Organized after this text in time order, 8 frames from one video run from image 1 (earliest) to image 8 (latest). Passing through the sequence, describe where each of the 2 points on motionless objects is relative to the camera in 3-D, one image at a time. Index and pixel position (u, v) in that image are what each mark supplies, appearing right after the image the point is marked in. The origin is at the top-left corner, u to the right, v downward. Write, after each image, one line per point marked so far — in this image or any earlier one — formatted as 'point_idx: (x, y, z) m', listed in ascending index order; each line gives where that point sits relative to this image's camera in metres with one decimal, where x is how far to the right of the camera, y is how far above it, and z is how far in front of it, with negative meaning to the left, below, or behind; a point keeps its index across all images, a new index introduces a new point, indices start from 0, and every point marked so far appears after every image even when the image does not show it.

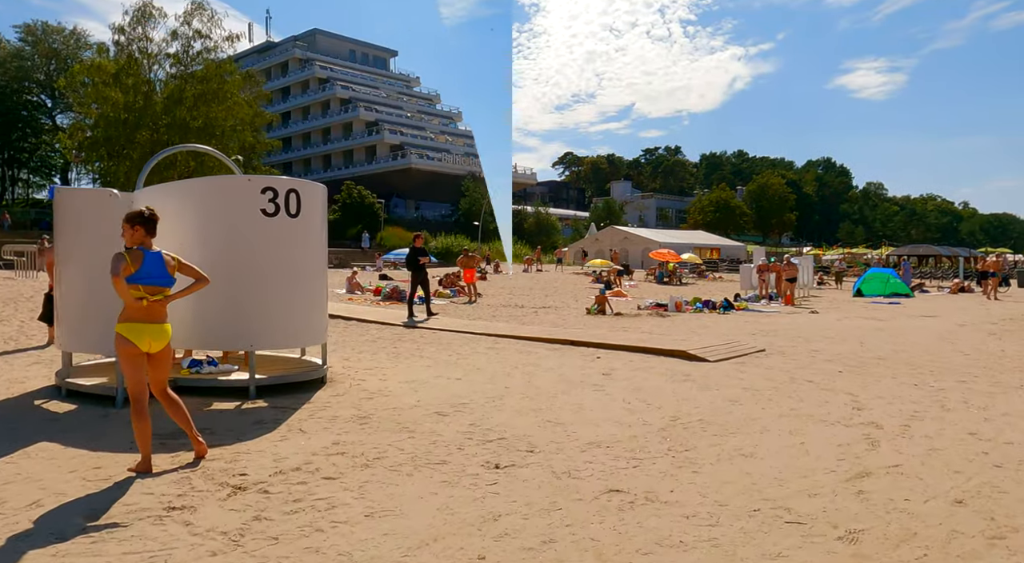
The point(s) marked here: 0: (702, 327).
0: (+3.8, -0.9, +14.6) m
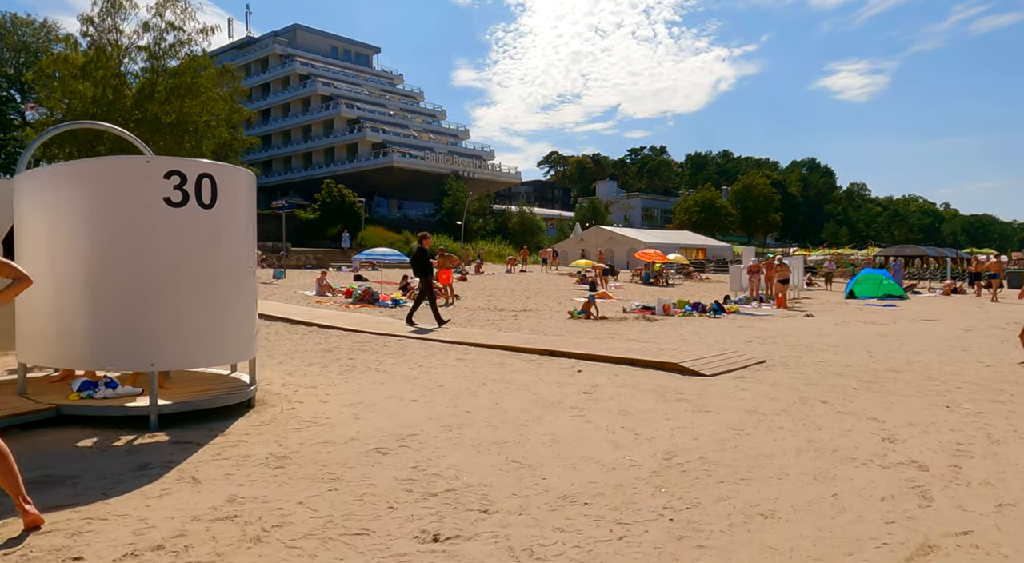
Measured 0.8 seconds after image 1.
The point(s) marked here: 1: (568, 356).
0: (+3.3, -0.9, +13.5) m
1: (+0.7, -1.0, +9.5) m
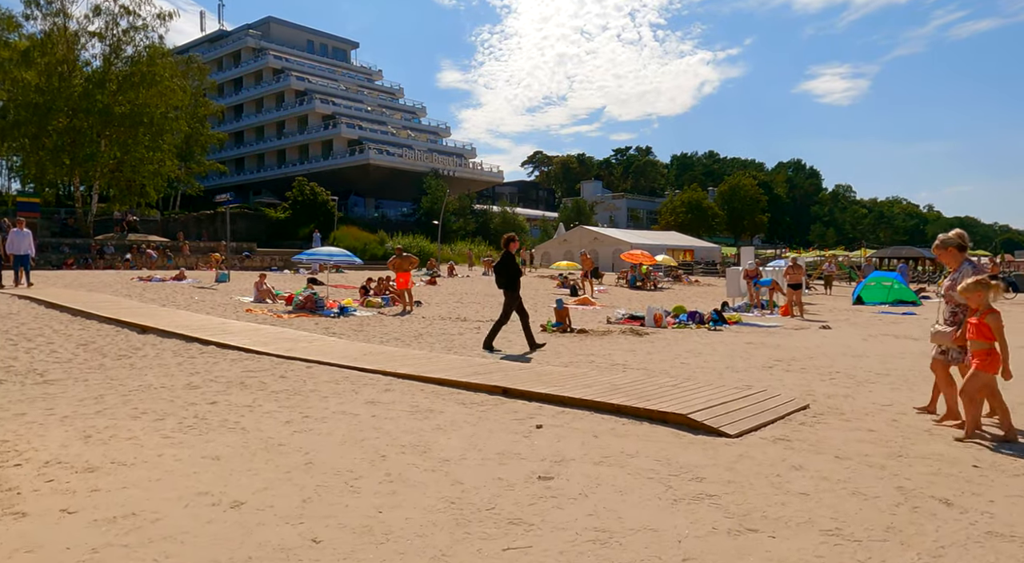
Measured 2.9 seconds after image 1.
0: (+2.7, -1.0, +10.8) m
1: (+0.2, -1.0, +6.7) m
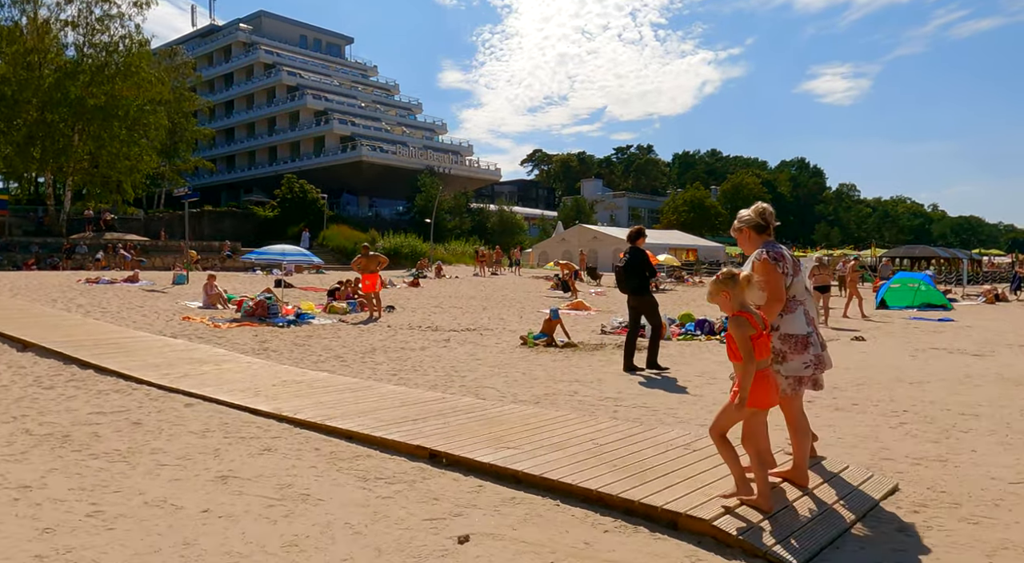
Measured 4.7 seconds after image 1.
0: (+2.3, -1.1, +8.5) m
1: (-0.3, -1.1, +4.4) m
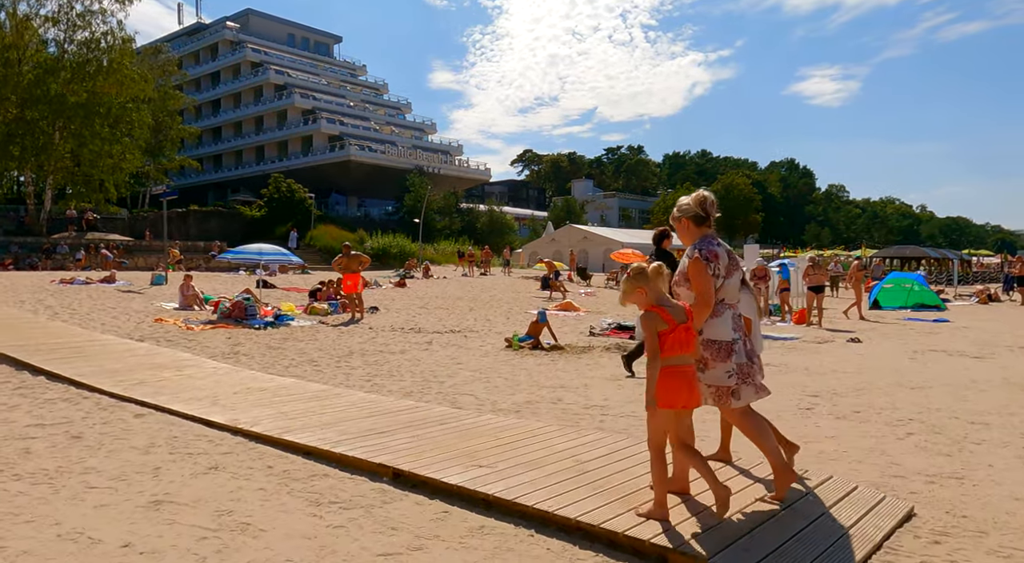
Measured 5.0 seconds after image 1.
0: (+2.1, -1.1, +8.0) m
1: (-0.4, -1.1, +3.9) m
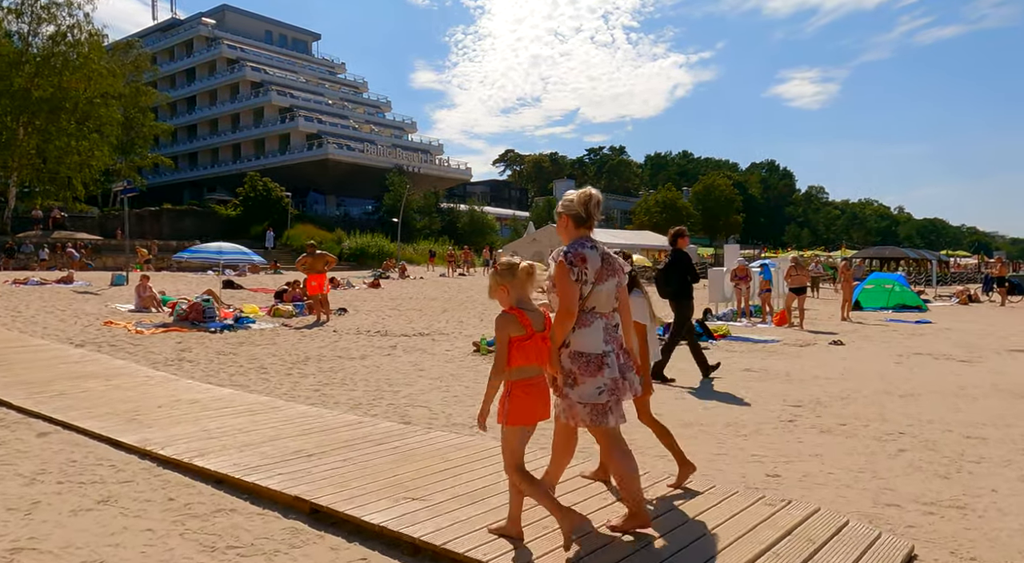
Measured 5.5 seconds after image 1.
0: (+1.7, -1.1, +7.5) m
1: (-0.7, -1.1, +3.3) m
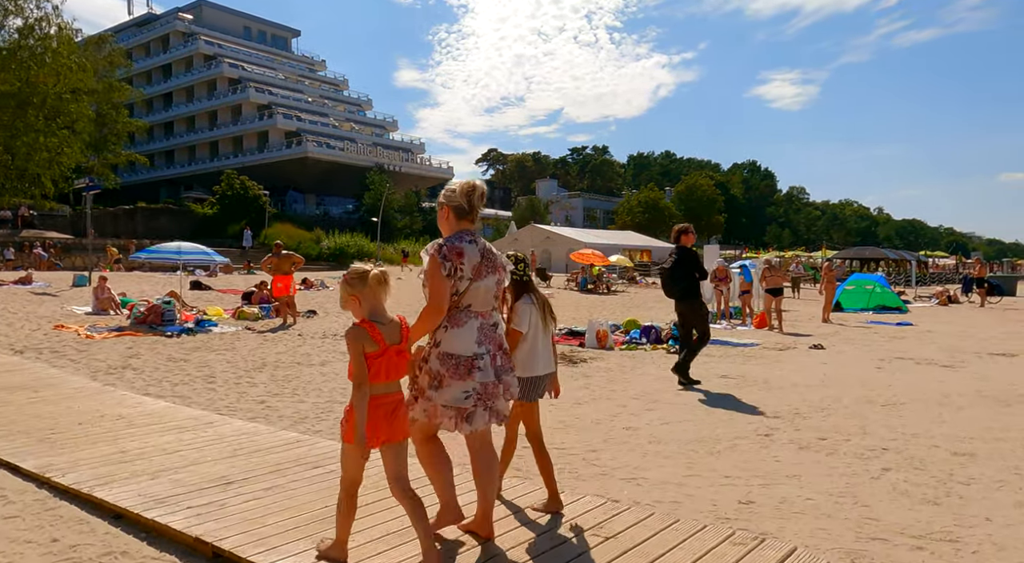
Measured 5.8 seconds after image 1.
0: (+1.3, -1.1, +7.1) m
1: (-1.0, -1.2, +2.8) m
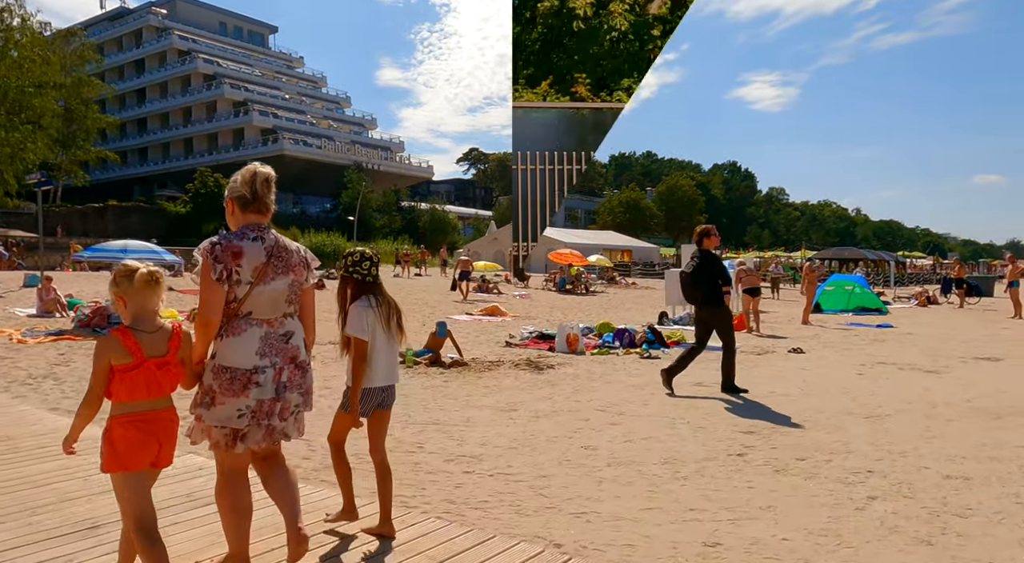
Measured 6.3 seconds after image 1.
0: (+0.9, -1.2, +6.5) m
1: (-1.3, -1.2, +2.2) m
